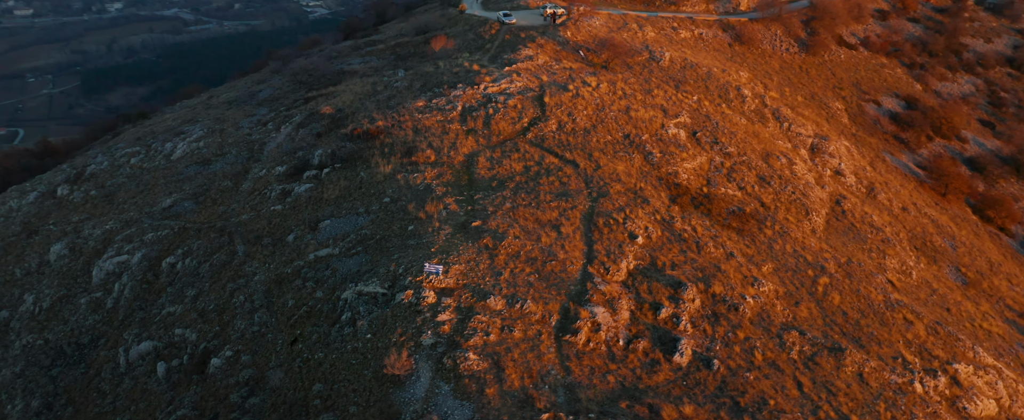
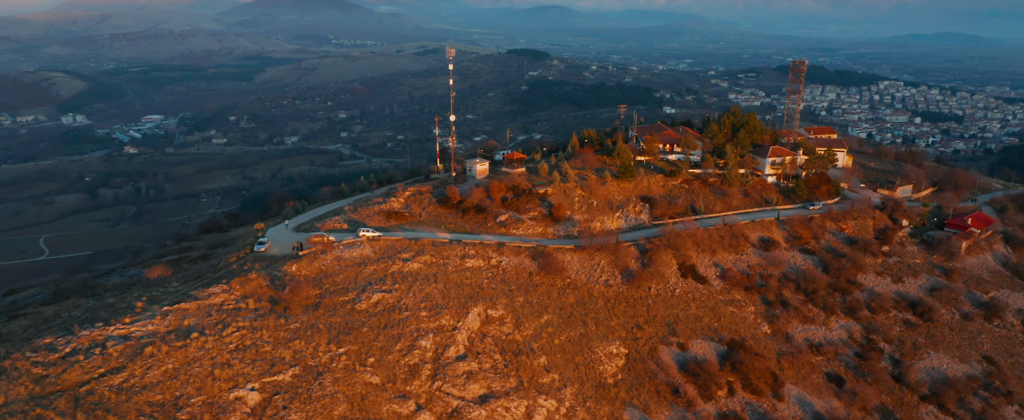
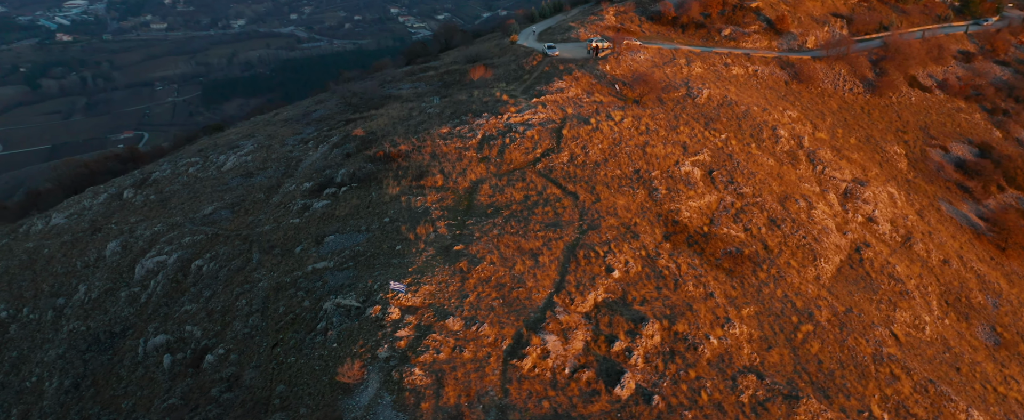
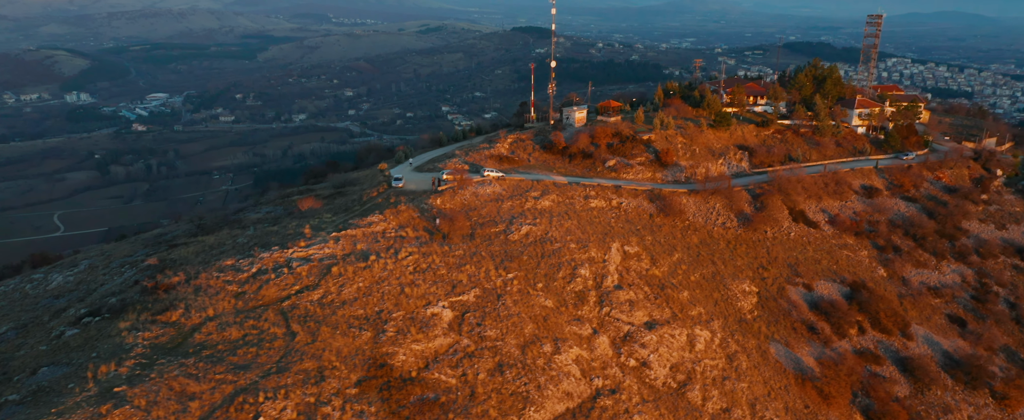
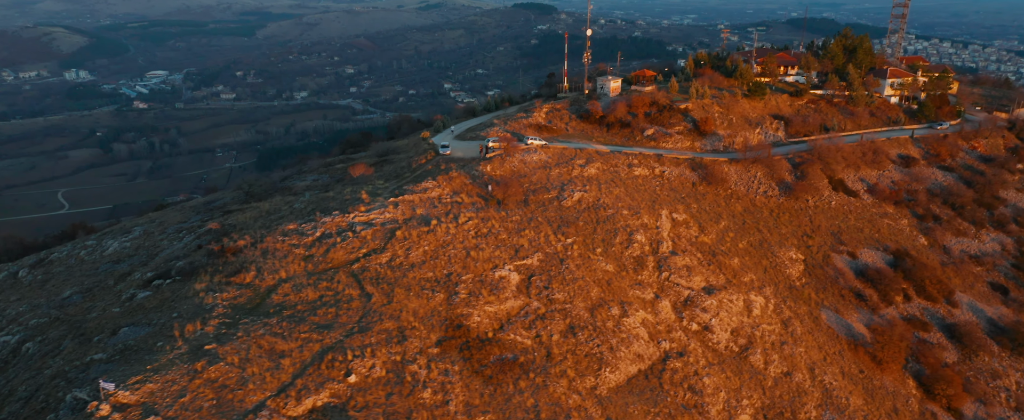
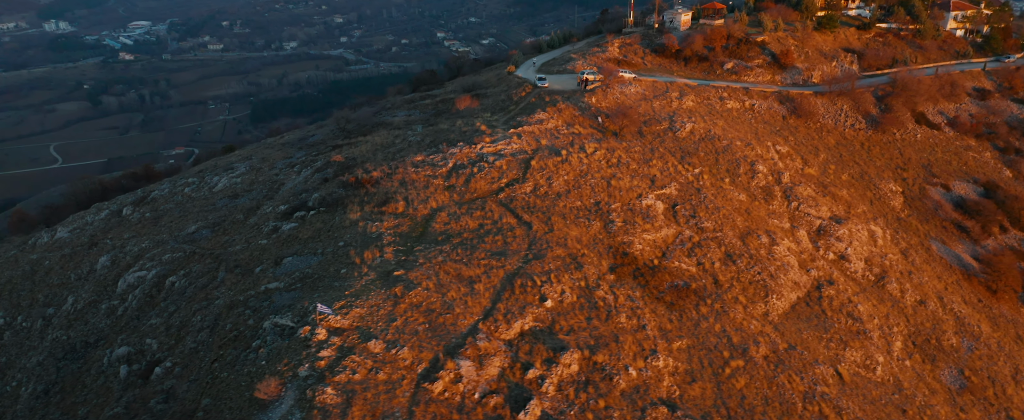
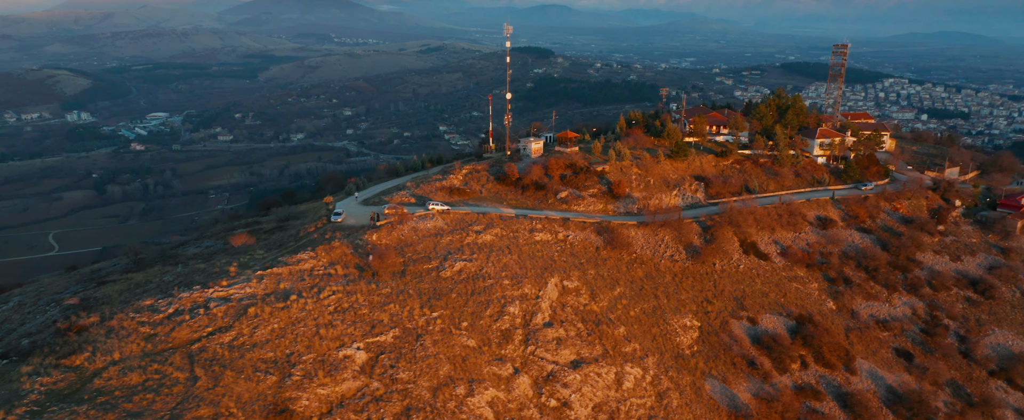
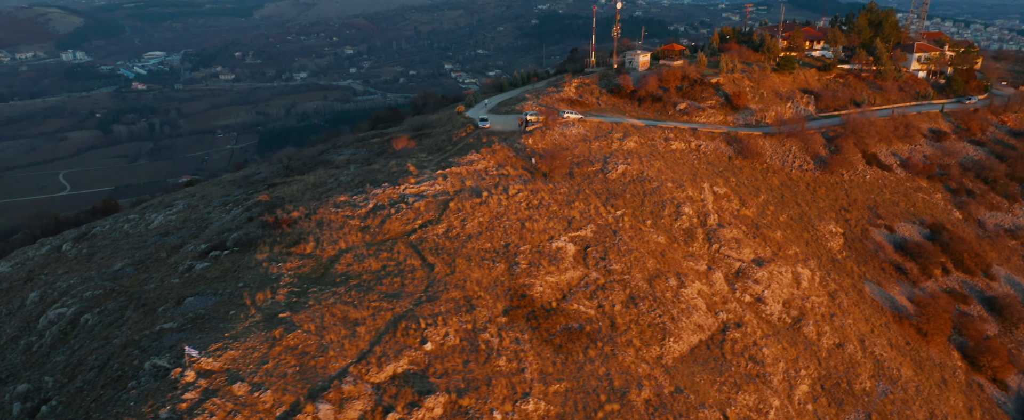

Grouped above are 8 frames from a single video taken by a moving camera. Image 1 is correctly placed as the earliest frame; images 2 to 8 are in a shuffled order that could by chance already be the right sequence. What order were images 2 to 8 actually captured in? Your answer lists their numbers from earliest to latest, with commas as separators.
3, 6, 8, 5, 4, 7, 2
